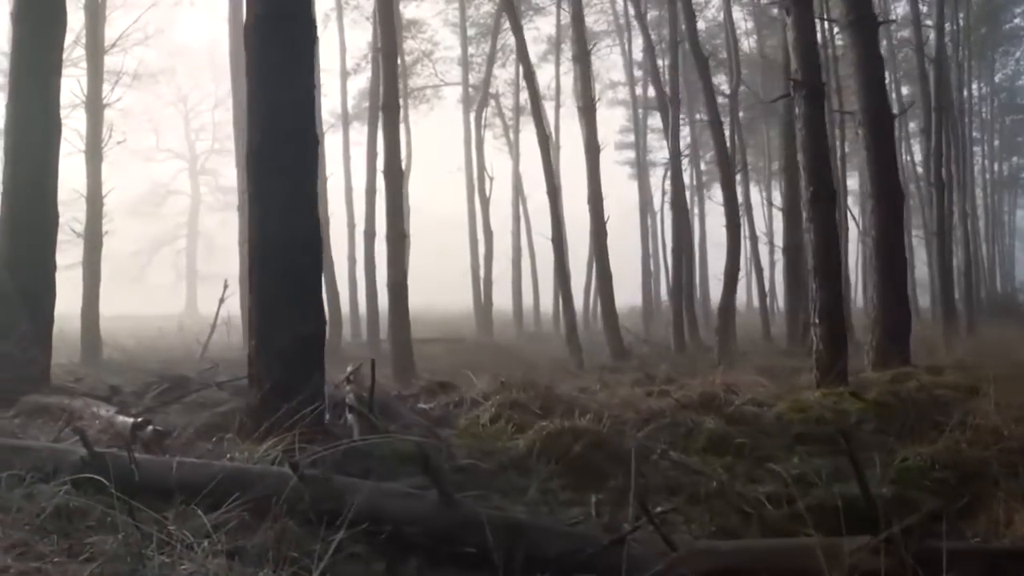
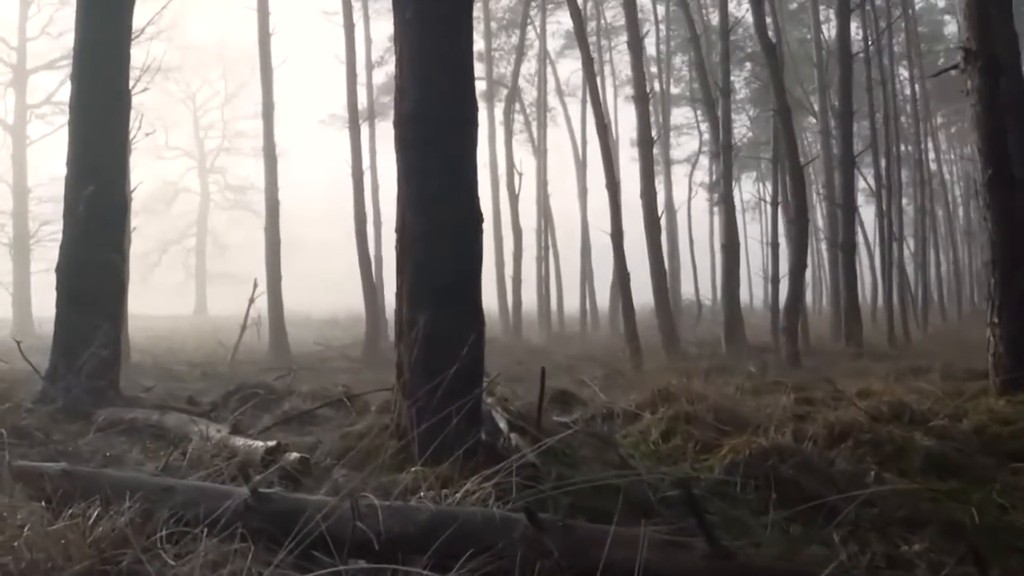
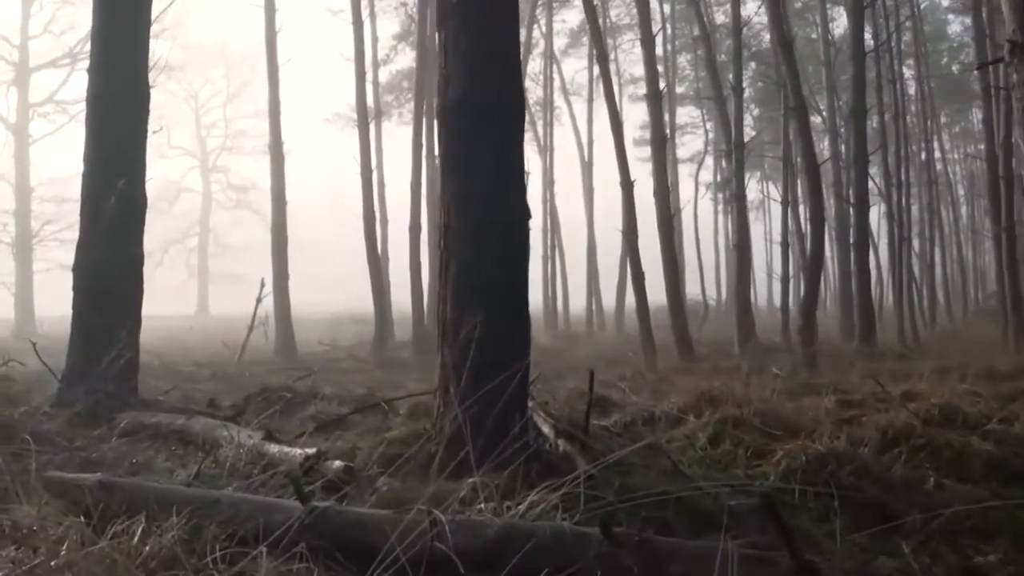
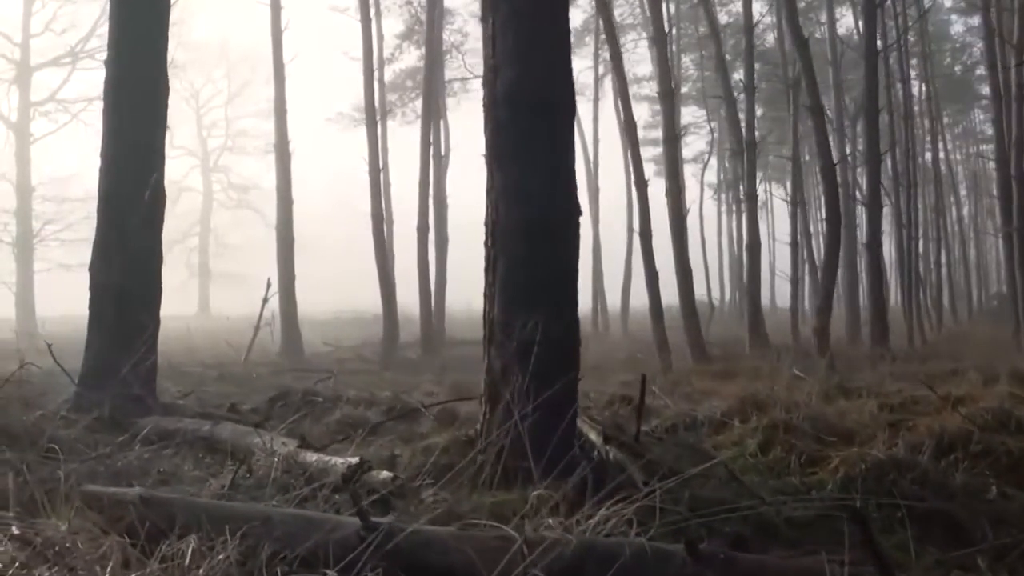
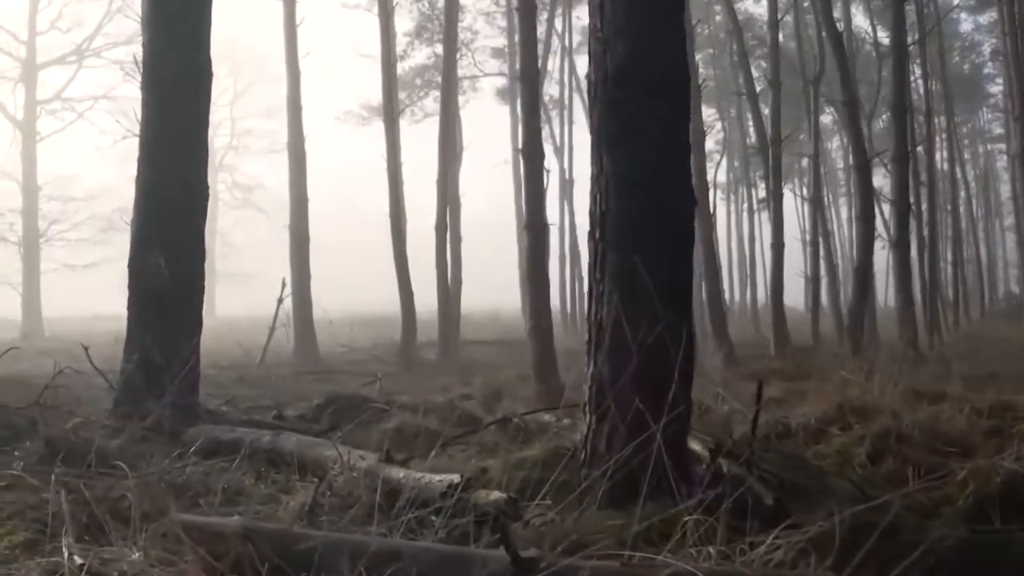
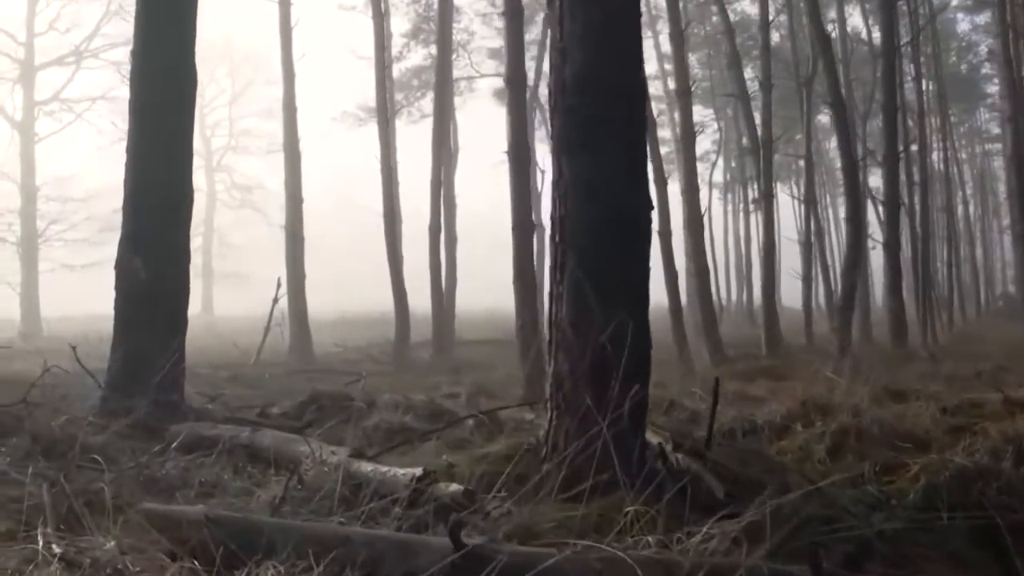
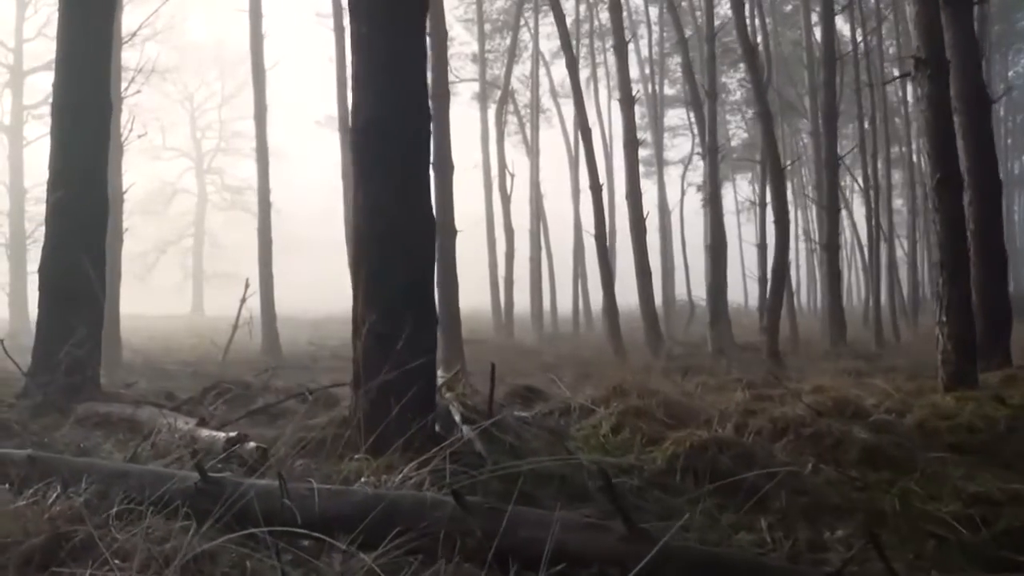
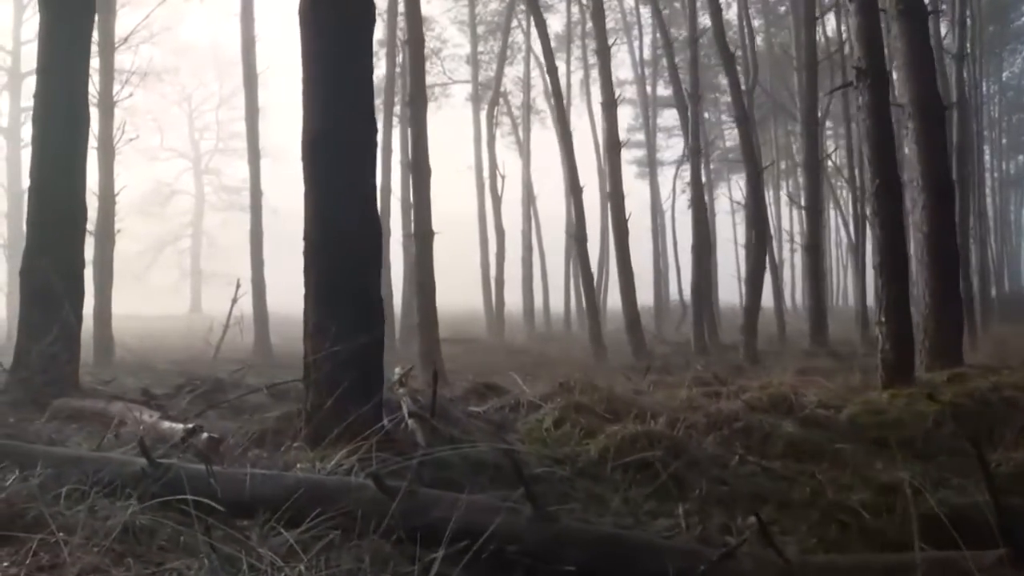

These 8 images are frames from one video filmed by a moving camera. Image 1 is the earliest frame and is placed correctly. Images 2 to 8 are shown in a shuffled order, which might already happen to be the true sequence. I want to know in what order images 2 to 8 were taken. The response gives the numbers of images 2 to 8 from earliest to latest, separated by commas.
8, 7, 2, 3, 4, 6, 5
